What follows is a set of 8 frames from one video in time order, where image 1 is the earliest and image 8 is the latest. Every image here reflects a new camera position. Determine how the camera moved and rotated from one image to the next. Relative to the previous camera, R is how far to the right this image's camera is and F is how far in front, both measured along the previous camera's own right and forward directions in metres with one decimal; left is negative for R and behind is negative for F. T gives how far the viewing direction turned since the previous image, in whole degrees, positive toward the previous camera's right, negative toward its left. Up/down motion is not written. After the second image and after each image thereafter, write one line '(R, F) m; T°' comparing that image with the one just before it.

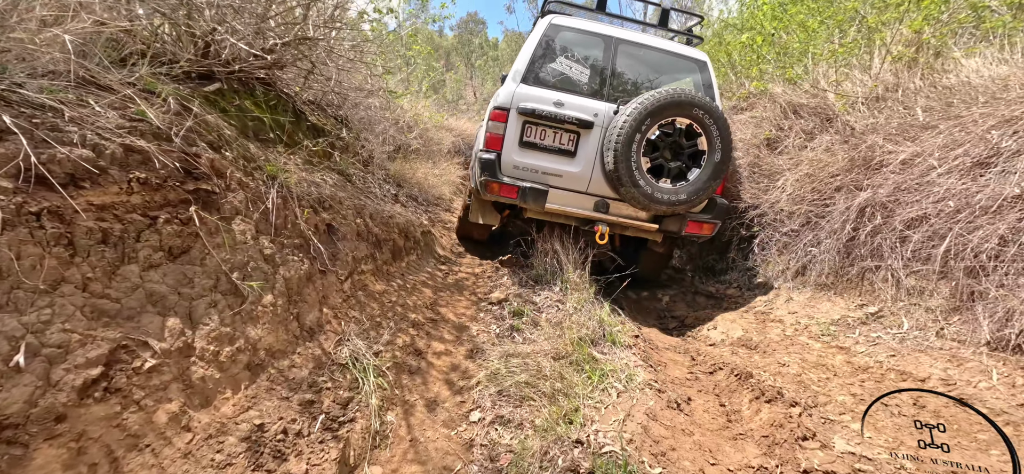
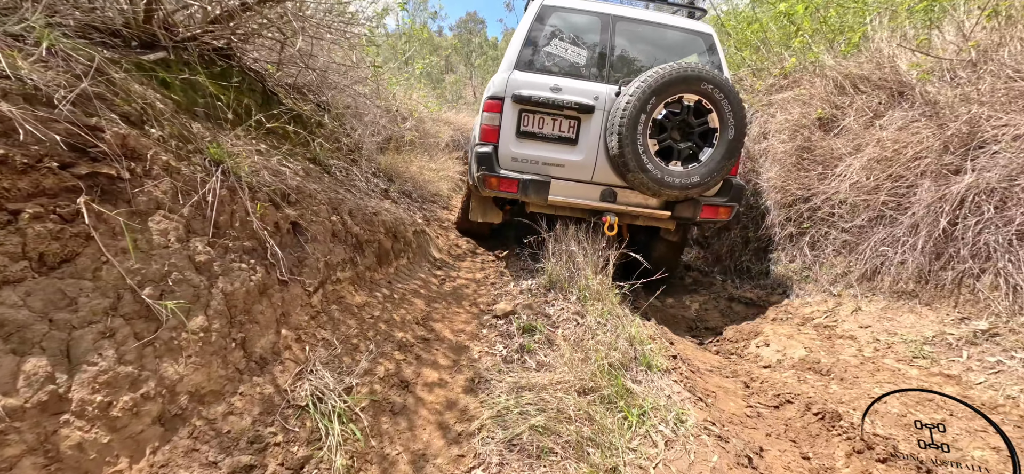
(0.0, +0.6) m; 0°
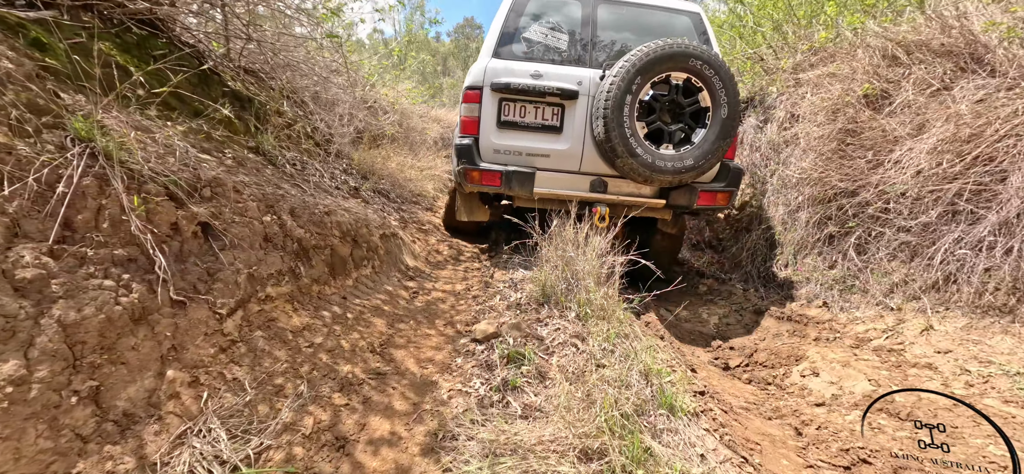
(+0.1, +0.6) m; 0°
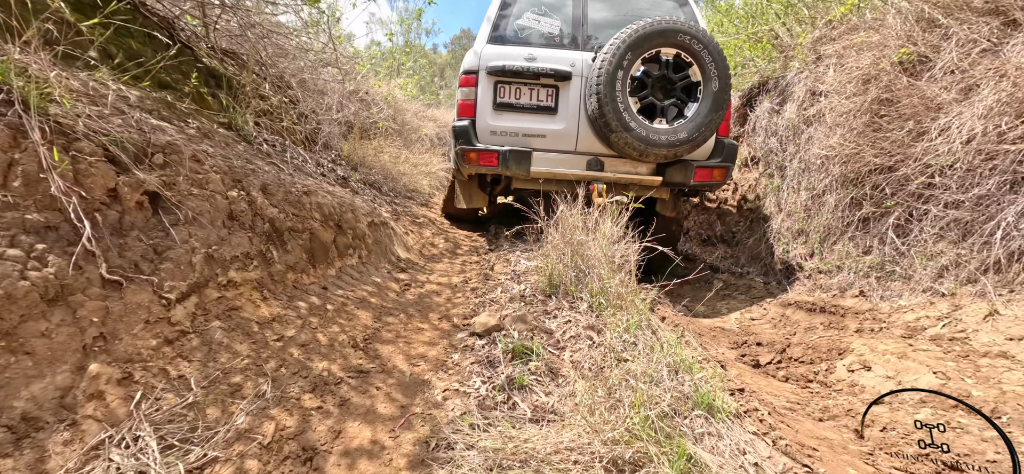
(0.0, +0.3) m; 0°
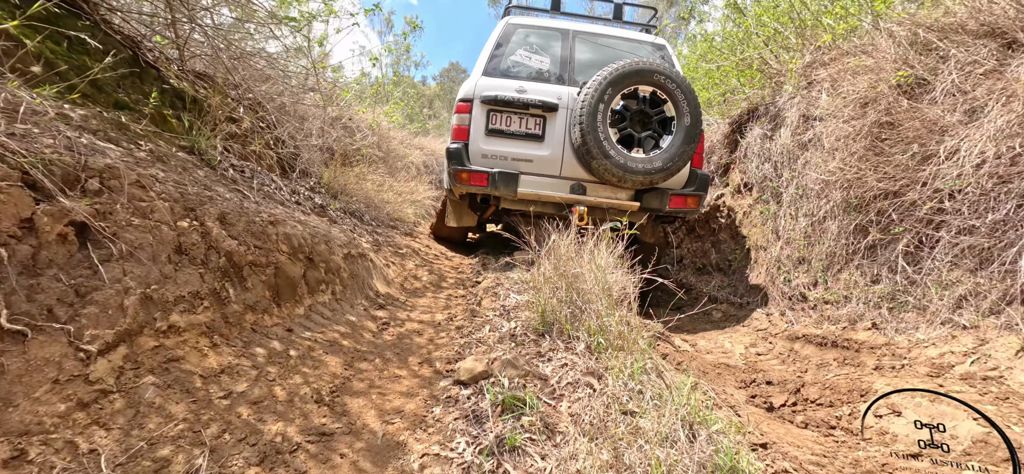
(0.0, +0.2) m; +1°
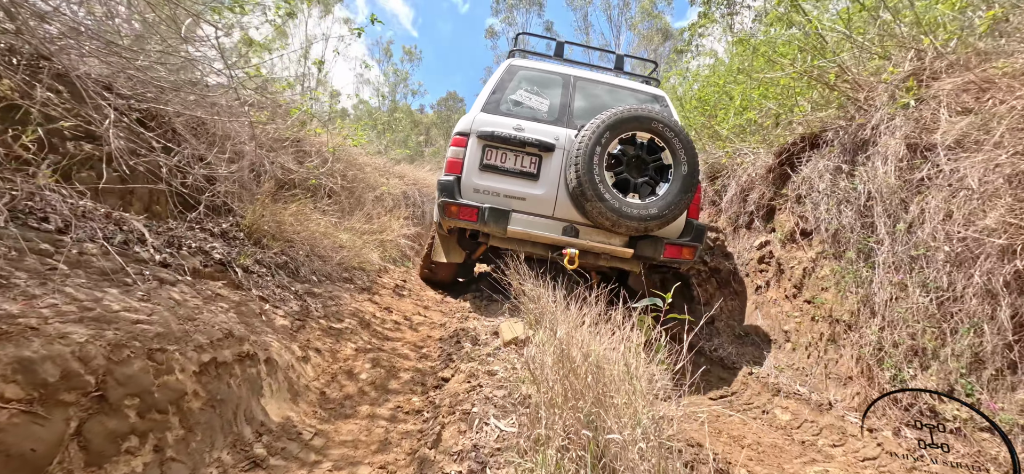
(0.0, +1.1) m; +1°
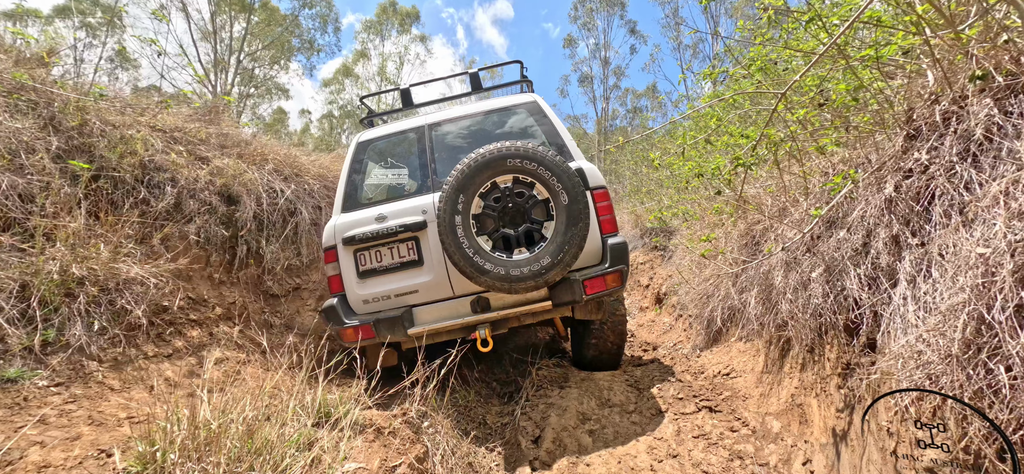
(+1.8, +1.0) m; -10°
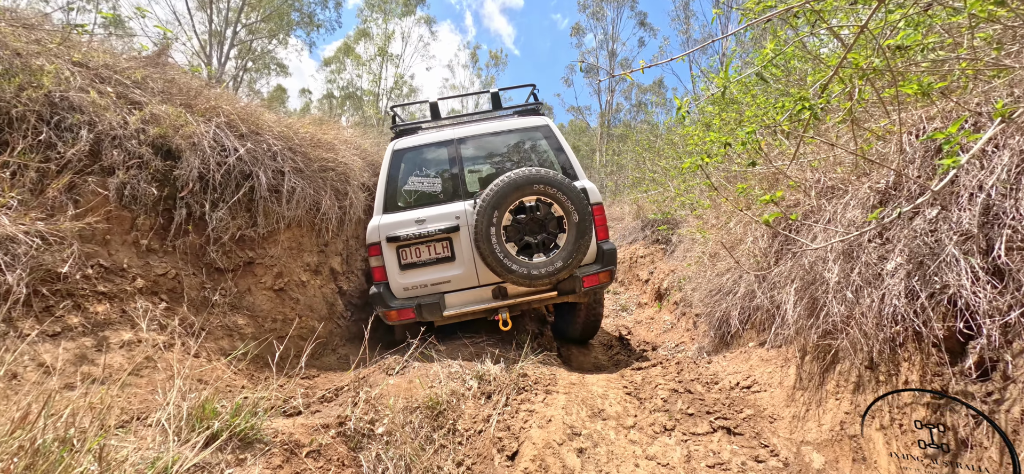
(+0.1, +0.8) m; 0°
